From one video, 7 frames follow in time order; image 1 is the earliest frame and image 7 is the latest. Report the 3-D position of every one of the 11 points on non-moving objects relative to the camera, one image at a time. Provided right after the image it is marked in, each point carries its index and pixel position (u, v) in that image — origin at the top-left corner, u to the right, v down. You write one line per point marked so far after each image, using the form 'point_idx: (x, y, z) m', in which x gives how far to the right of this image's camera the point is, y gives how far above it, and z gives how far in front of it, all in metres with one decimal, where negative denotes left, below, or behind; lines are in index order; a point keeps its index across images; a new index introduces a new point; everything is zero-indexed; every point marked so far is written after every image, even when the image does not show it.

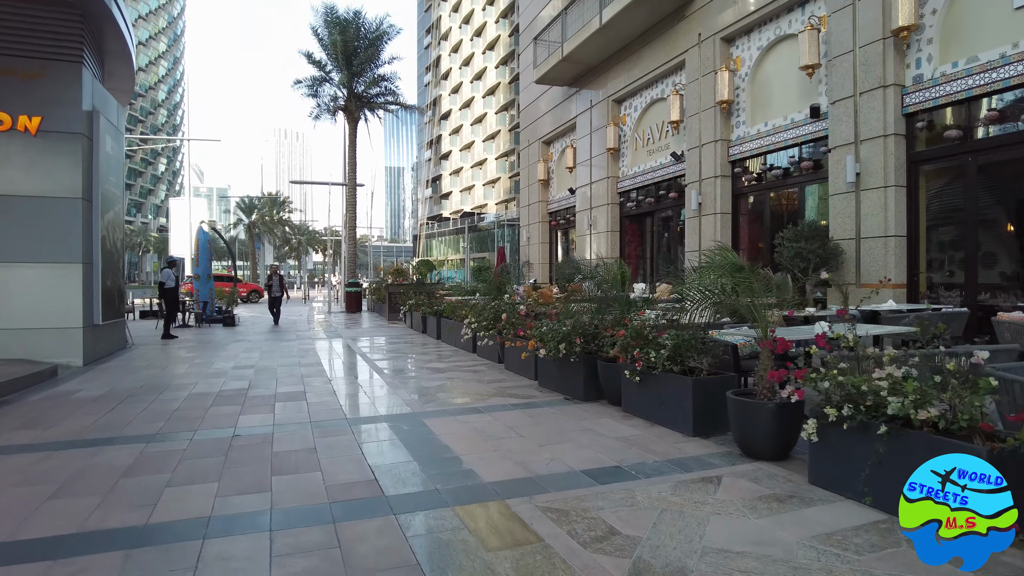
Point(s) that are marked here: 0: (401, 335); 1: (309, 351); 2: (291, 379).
0: (-2.5, -1.0, +13.4) m
1: (-3.5, -1.1, +10.7) m
2: (-2.8, -1.2, +7.8) m
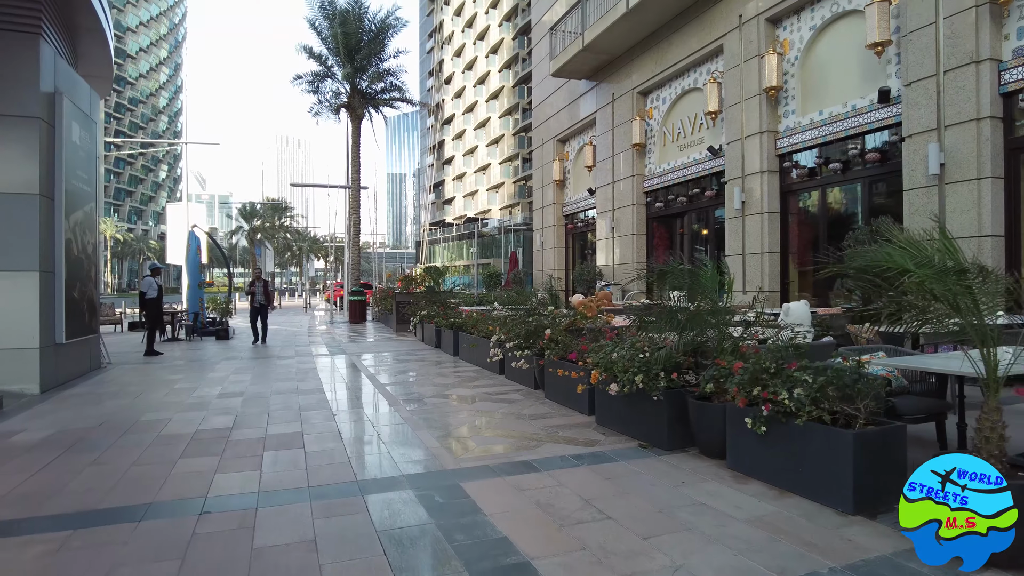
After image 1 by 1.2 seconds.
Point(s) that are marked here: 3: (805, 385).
0: (-2.0, -1.2, +12.0) m
1: (-3.1, -1.3, +9.3) m
2: (-2.3, -1.3, +6.4) m
3: (+1.8, -0.6, +3.8) m
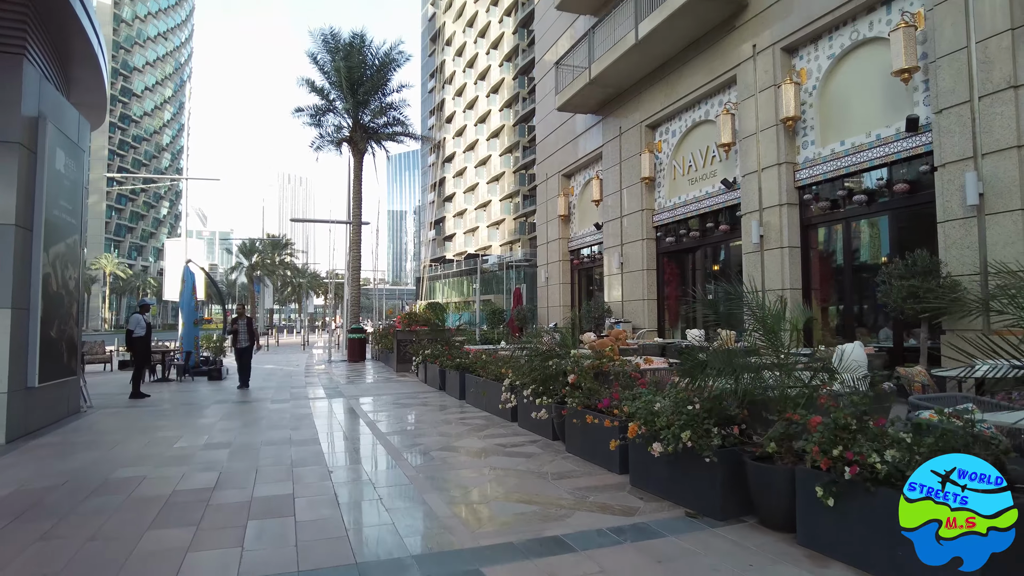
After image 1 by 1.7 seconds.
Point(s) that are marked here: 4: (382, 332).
0: (-1.8, -1.9, +11.3) m
1: (-2.9, -1.8, +8.6) m
2: (-2.2, -1.7, +5.7) m
3: (+2.0, -0.8, +3.2) m
4: (-4.1, -1.4, +19.4) m
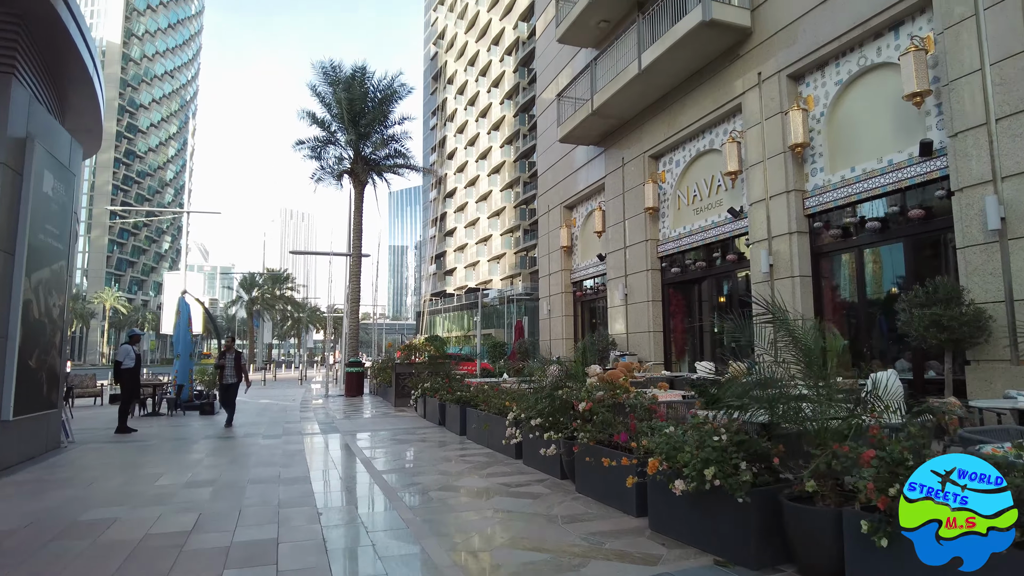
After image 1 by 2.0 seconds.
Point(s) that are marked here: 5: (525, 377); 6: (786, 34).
0: (-1.8, -2.4, +10.8) m
1: (-2.9, -2.2, +8.2) m
2: (-2.1, -1.9, +5.3) m
3: (+2.0, -0.9, +2.8) m
4: (-4.0, -2.4, +19.0) m
5: (+0.2, -1.1, +7.3) m
6: (+5.3, +4.9, +11.9) m
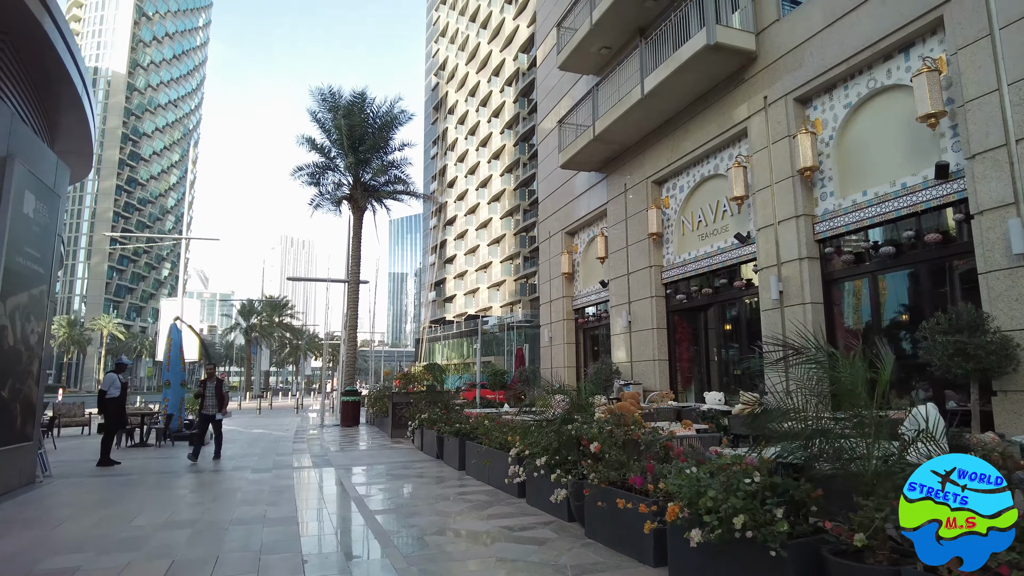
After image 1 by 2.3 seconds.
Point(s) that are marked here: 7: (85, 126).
0: (-1.8, -2.9, +10.3) m
1: (-2.8, -2.5, +7.7) m
2: (-2.1, -2.1, +4.8) m
3: (+2.1, -1.0, +2.3) m
4: (-4.0, -3.2, +18.5) m
5: (+0.2, -1.4, +6.9) m
6: (+5.3, +4.4, +11.8) m
7: (-7.7, +2.8, +11.0) m
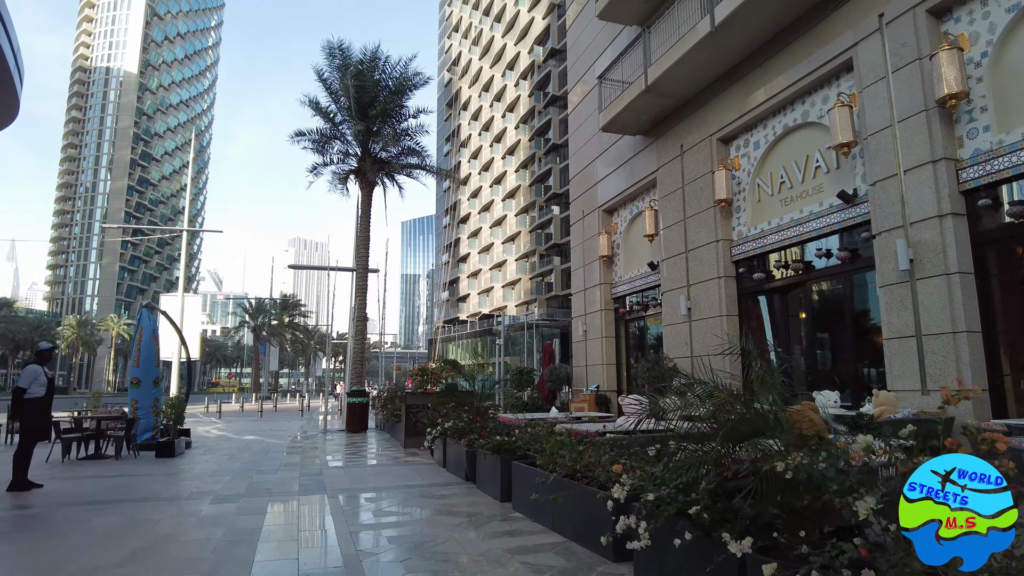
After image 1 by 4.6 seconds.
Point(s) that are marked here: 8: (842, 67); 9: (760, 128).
0: (-1.1, -2.4, +7.7) m
1: (-2.2, -2.1, +5.1) m
2: (-1.5, -1.6, +2.2) m
3: (+2.6, -0.5, -0.3) m
4: (-3.2, -2.8, +15.9) m
5: (+0.8, -0.9, +4.3) m
6: (+6.0, +4.9, +9.1) m
7: (-7.0, +3.3, +8.6) m
8: (+5.5, +3.7, +10.3) m
9: (+4.9, +3.2, +12.3) m
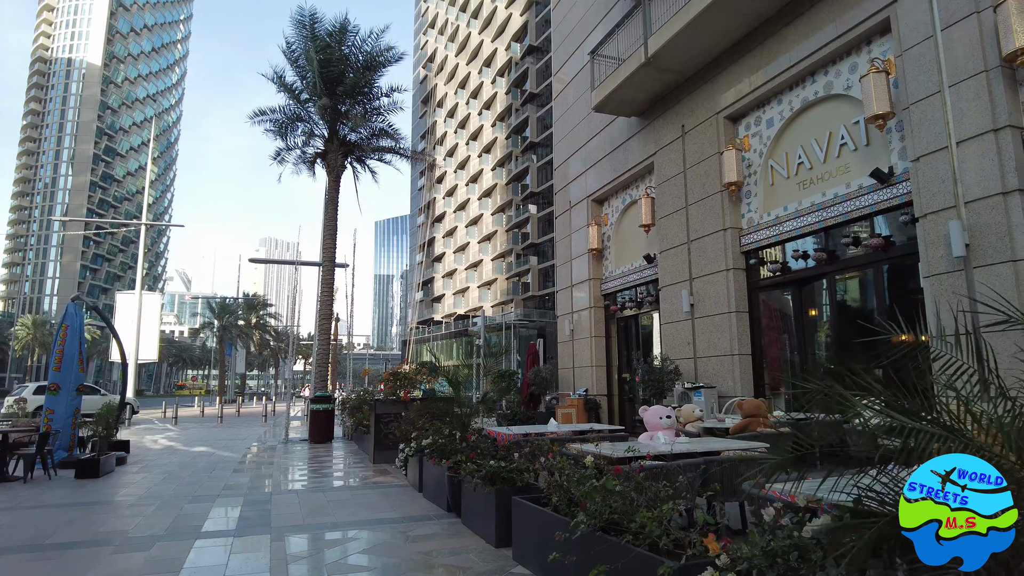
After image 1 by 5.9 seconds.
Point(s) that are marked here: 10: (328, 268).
0: (-1.1, -2.3, +6.2) m
1: (-2.2, -1.9, +3.6) m
2: (-1.4, -1.5, +0.7) m
3: (+2.9, -0.4, -1.7) m
4: (-3.6, -2.6, +14.3) m
5: (+0.9, -0.7, +2.9) m
6: (+5.9, +5.0, +7.9) m
7: (-7.1, +3.4, +6.8) m
8: (+5.4, +3.8, +9.1) m
9: (+4.7, +3.3, +11.0) m
10: (-5.7, +0.6, +19.1) m
